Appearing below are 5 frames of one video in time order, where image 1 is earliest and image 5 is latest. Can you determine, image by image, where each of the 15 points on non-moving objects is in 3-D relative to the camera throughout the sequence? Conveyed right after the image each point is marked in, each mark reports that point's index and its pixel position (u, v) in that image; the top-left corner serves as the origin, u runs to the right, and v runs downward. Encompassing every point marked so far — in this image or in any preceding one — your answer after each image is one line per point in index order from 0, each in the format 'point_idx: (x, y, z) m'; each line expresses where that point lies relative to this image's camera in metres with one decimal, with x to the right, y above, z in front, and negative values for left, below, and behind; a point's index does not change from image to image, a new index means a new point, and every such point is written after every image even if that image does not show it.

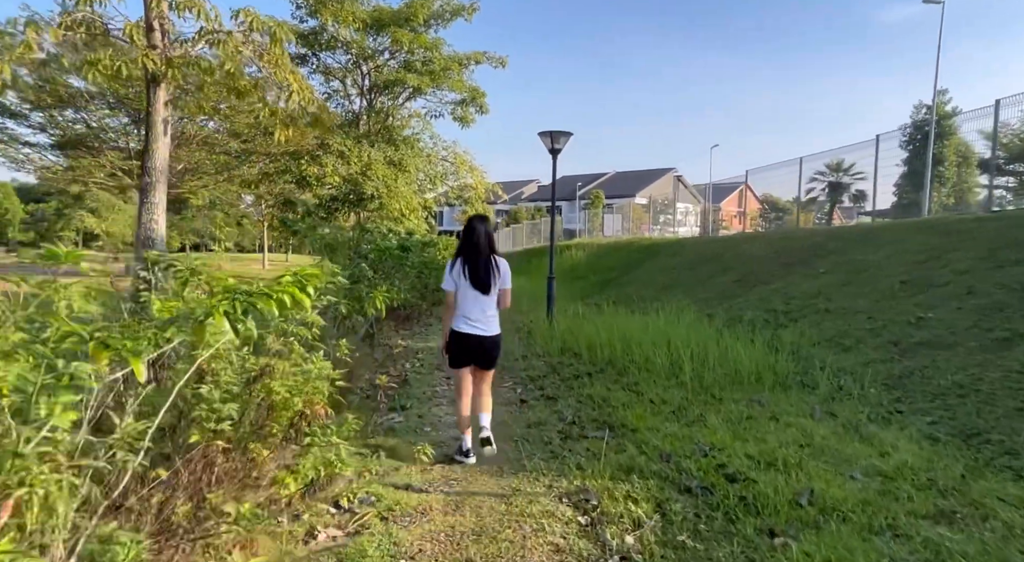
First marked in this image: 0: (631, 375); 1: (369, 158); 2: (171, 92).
0: (+1.1, -0.9, +5.7) m
1: (-3.8, +3.2, +16.0) m
2: (-3.7, +2.0, +6.4) m
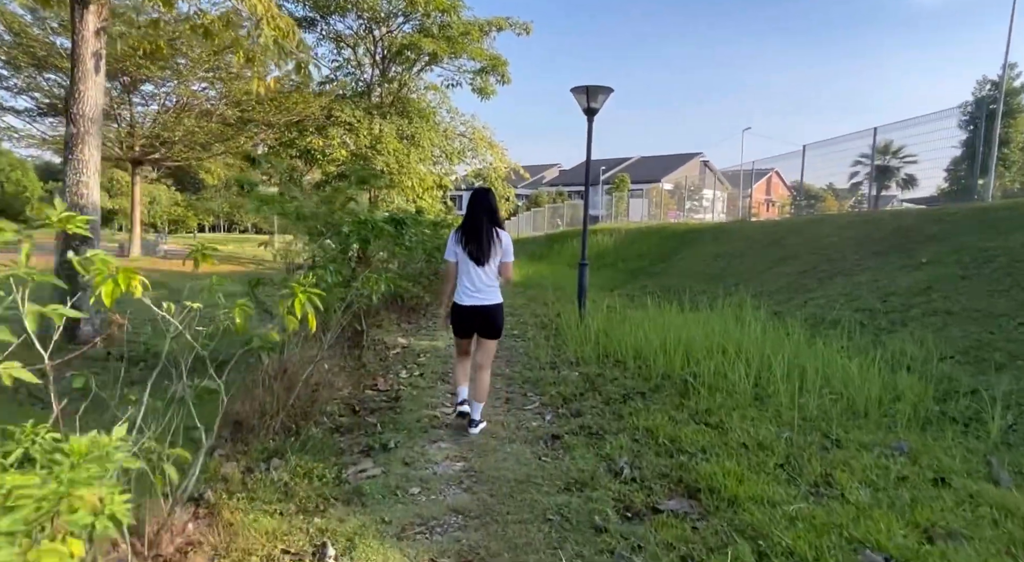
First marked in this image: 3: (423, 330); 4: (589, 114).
0: (+1.3, -0.8, +4.2) m
1: (-3.2, +3.6, +14.6) m
2: (-3.4, +2.2, +5.0) m
3: (-1.1, -0.6, +7.4) m
4: (+1.0, +2.1, +7.4) m
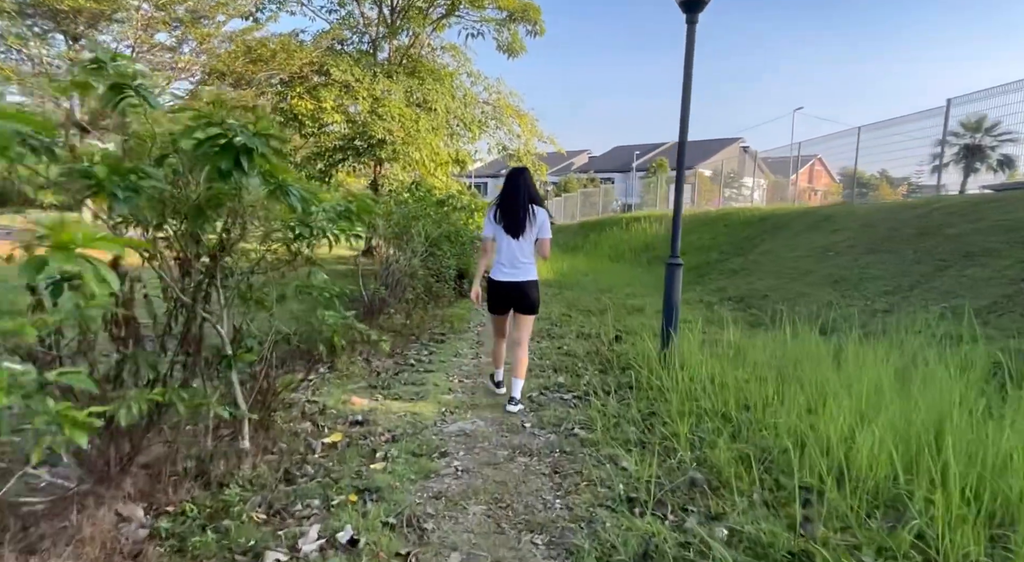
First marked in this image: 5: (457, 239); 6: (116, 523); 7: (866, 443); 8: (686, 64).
0: (+1.5, -1.0, +1.2) m
1: (-2.5, +3.7, +11.7) m
2: (-3.2, +2.1, +2.2) m
3: (-0.8, -0.7, +4.5) m
4: (+1.3, +2.0, +4.3) m
5: (-0.8, +0.6, +8.5) m
6: (-1.3, -0.8, +2.0) m
7: (+1.5, -0.7, +2.4) m
8: (+1.2, +1.5, +4.2) m
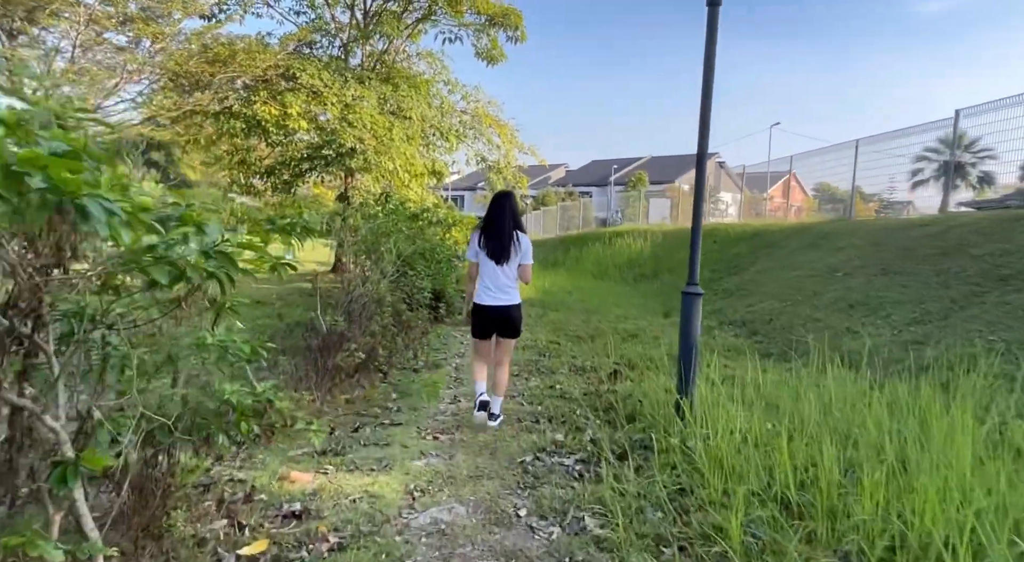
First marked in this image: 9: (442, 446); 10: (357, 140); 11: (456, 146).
0: (+1.6, -1.1, +0.4) m
1: (-2.9, +3.3, +10.8) m
2: (-3.2, +2.0, +1.3) m
3: (-0.9, -0.9, +3.7) m
4: (+1.2, +1.8, +3.6) m
5: (-1.0, +0.3, +7.7) m
6: (-1.3, -1.0, +1.1) m
7: (+1.5, -0.8, +1.7) m
8: (+1.2, +1.3, +3.5) m
9: (-0.4, -1.0, +3.4) m
10: (-2.7, +2.5, +10.3) m
11: (-1.3, +3.2, +13.9) m
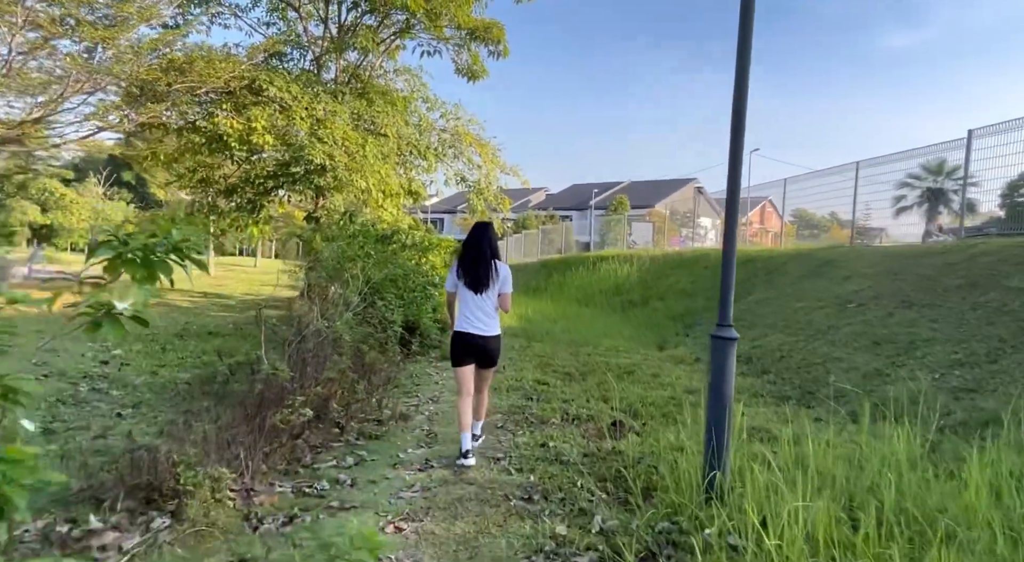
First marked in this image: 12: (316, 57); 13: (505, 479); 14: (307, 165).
0: (+1.6, -1.2, -0.4) m
1: (-3.2, +2.9, +10.1) m
2: (-3.1, +1.9, +0.4) m
3: (-0.9, -1.1, +2.8) m
4: (+1.2, +1.6, +2.9) m
5: (-1.3, 0.0, +6.9) m
6: (-1.3, -1.0, +0.2) m
7: (+1.5, -1.0, +0.9) m
8: (+1.1, +1.1, +2.8) m
9: (-0.5, -1.1, +2.6) m
10: (-3.0, +2.0, +9.5) m
11: (-1.7, +2.6, +13.1) m
12: (-4.2, +4.9, +12.8) m
13: (0.0, -1.1, +3.4) m
14: (-3.3, +1.9, +9.6) m
